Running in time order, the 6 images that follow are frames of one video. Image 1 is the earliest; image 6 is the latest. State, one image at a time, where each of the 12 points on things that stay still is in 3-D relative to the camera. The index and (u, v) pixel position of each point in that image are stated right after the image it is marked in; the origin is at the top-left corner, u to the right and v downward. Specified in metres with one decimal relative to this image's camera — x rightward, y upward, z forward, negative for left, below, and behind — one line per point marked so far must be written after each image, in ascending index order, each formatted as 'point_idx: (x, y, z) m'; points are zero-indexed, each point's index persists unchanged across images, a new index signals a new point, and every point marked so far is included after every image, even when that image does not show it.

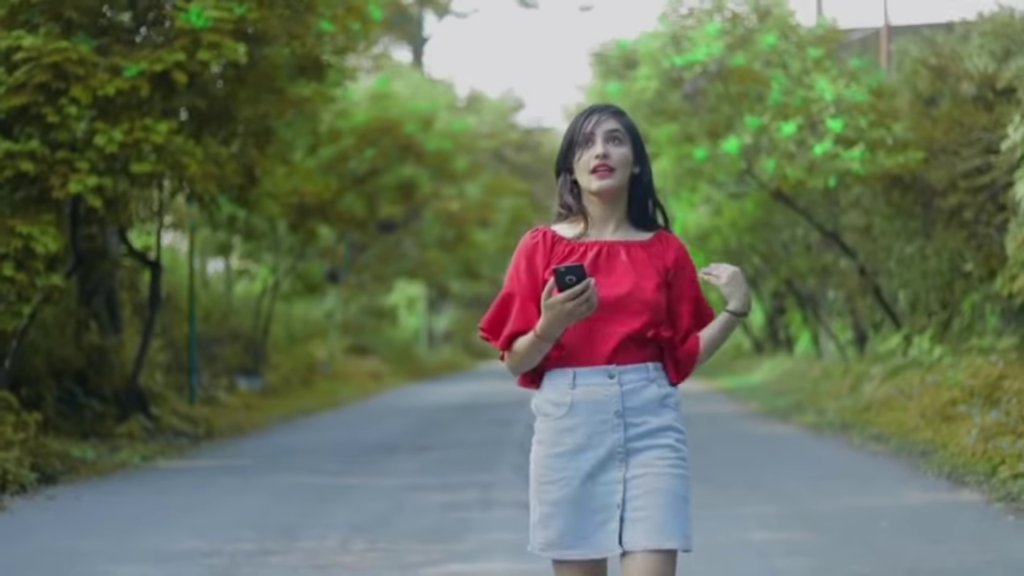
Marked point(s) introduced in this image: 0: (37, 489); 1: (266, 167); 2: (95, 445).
0: (-3.9, -1.6, +14.3) m
1: (-2.6, +1.3, +18.5) m
2: (-4.3, -1.6, +18.2) m
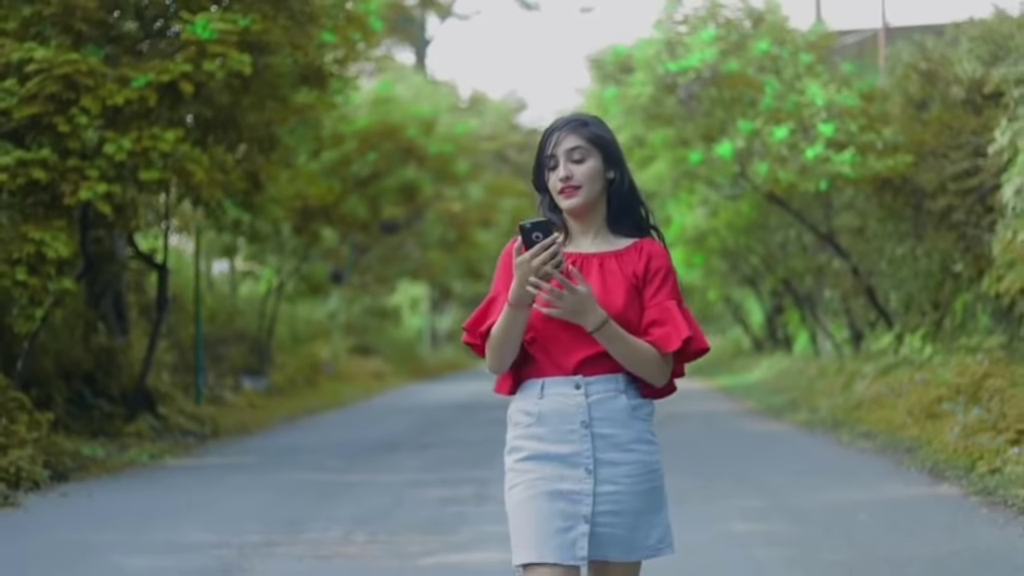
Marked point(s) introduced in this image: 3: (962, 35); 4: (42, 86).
0: (-3.9, -1.7, +14.7) m
1: (-2.6, +1.2, +19.0) m
2: (-4.3, -1.7, +18.7) m
3: (+5.2, +2.9, +19.8) m
4: (-4.0, +1.7, +14.8) m
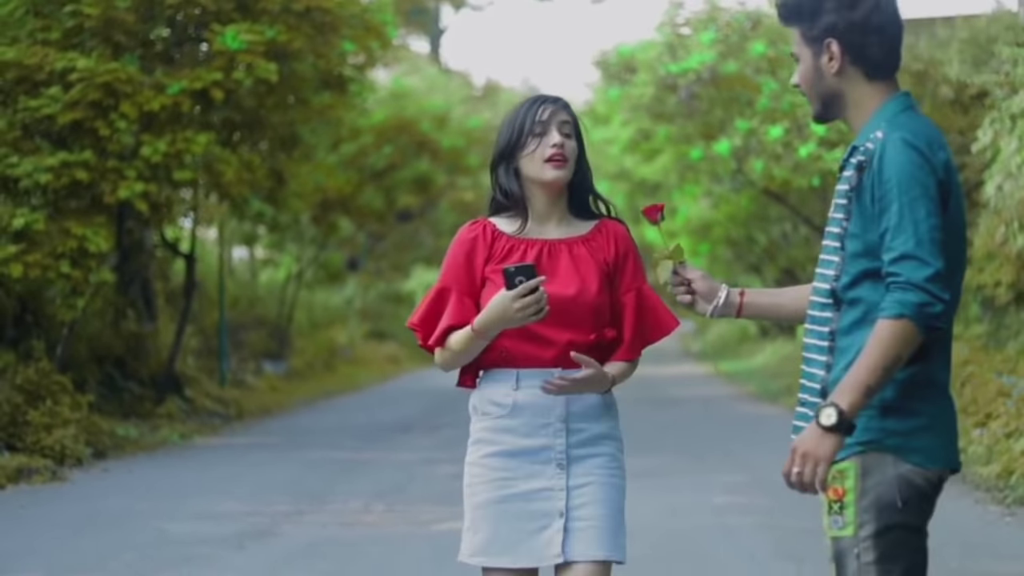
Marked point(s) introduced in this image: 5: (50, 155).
0: (-3.8, -1.6, +16.0) m
1: (-2.5, +1.4, +20.2) m
2: (-4.3, -1.5, +19.9) m
3: (+5.3, +3.0, +20.9) m
4: (-3.9, +1.8, +16.0) m
5: (-4.3, +1.2, +16.2) m
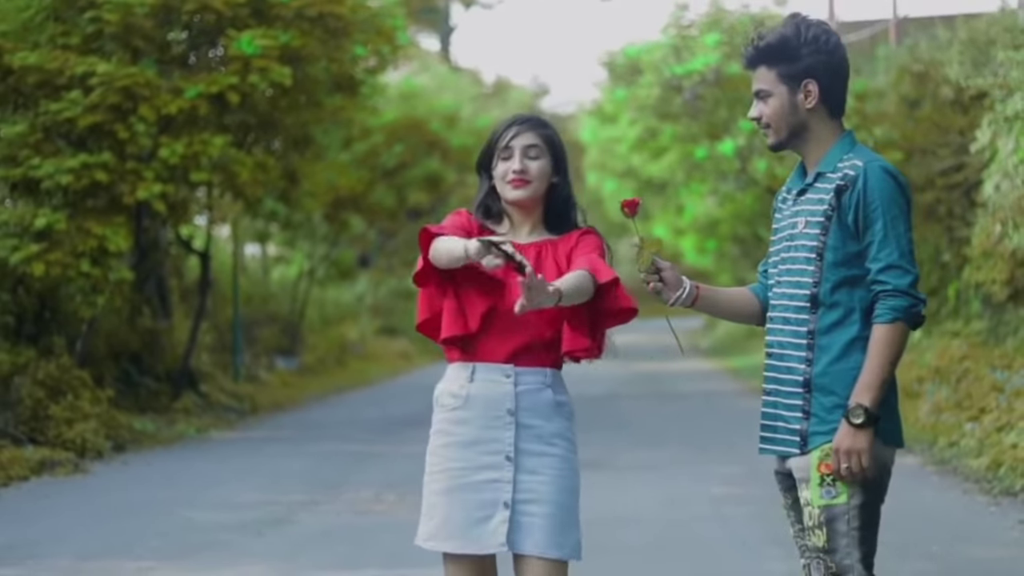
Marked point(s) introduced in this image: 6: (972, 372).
0: (-3.8, -1.6, +16.5) m
1: (-2.4, +1.4, +20.7) m
2: (-4.2, -1.5, +20.4) m
3: (+5.4, +3.0, +21.4) m
4: (-3.8, +1.8, +16.5) m
5: (-4.2, +1.2, +16.7) m
6: (+4.5, -0.8, +17.1) m
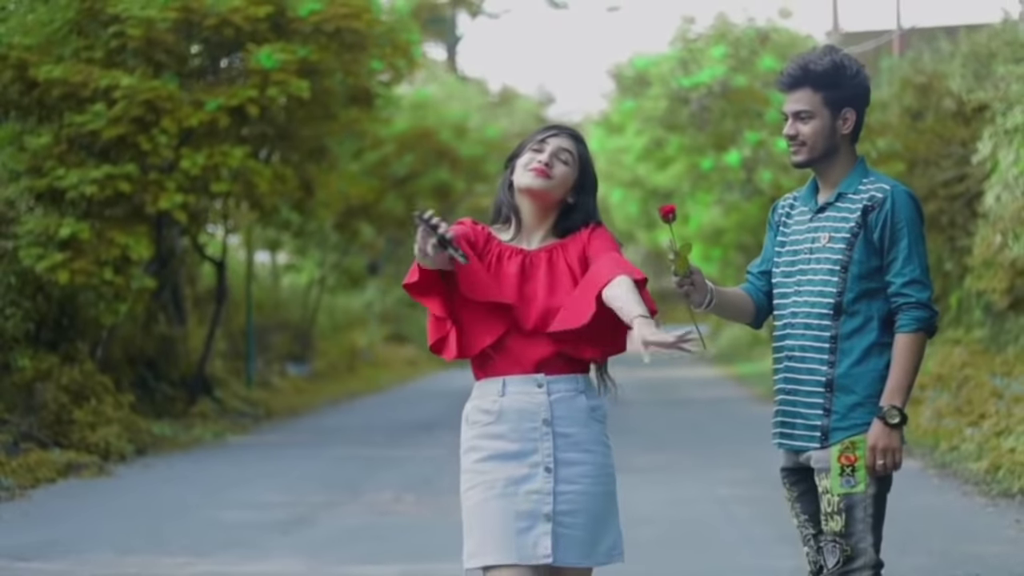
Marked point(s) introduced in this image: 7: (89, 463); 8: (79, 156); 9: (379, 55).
0: (-3.6, -1.6, +16.9) m
1: (-2.3, +1.3, +21.1) m
2: (-4.0, -1.6, +20.8) m
3: (+5.5, +2.9, +21.8) m
4: (-3.7, +1.7, +16.9) m
5: (-4.1, +1.2, +17.2) m
6: (+4.6, -0.9, +17.6) m
7: (-3.8, -1.6, +15.6) m
8: (-4.3, +1.3, +17.4) m
9: (-1.5, +2.6, +19.3) m
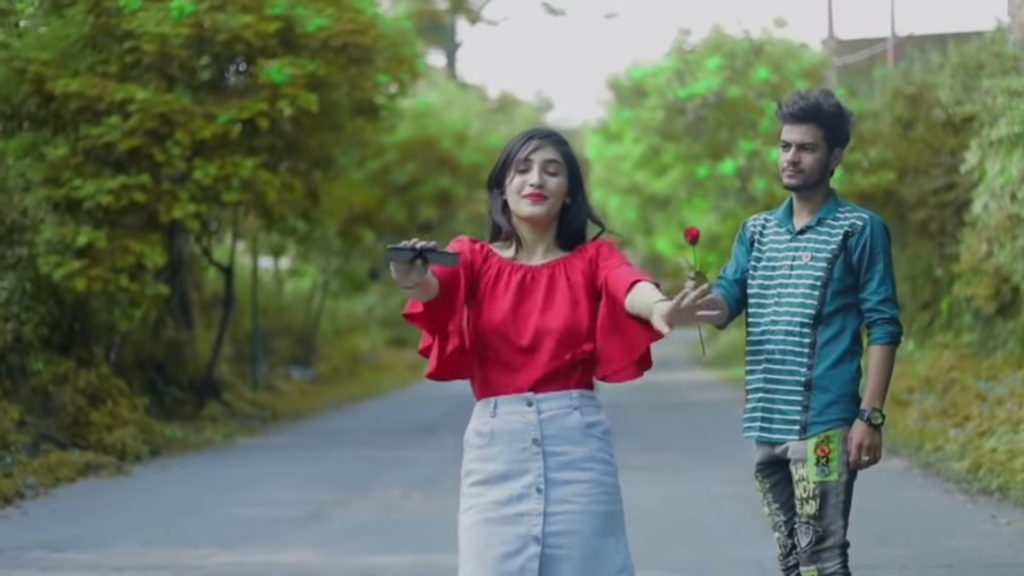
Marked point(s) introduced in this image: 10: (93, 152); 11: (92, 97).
0: (-3.6, -1.7, +17.5) m
1: (-2.3, +1.2, +21.7) m
2: (-4.0, -1.7, +21.4) m
3: (+5.5, +2.8, +22.4) m
4: (-3.7, +1.7, +17.5) m
5: (-4.1, +1.1, +17.8) m
6: (+4.6, -1.0, +18.2) m
7: (-3.7, -1.6, +16.2) m
8: (-4.3, +1.2, +18.0) m
9: (-1.5, +2.5, +19.9) m
10: (-4.3, +1.4, +17.9) m
11: (-4.2, +1.9, +17.5) m
